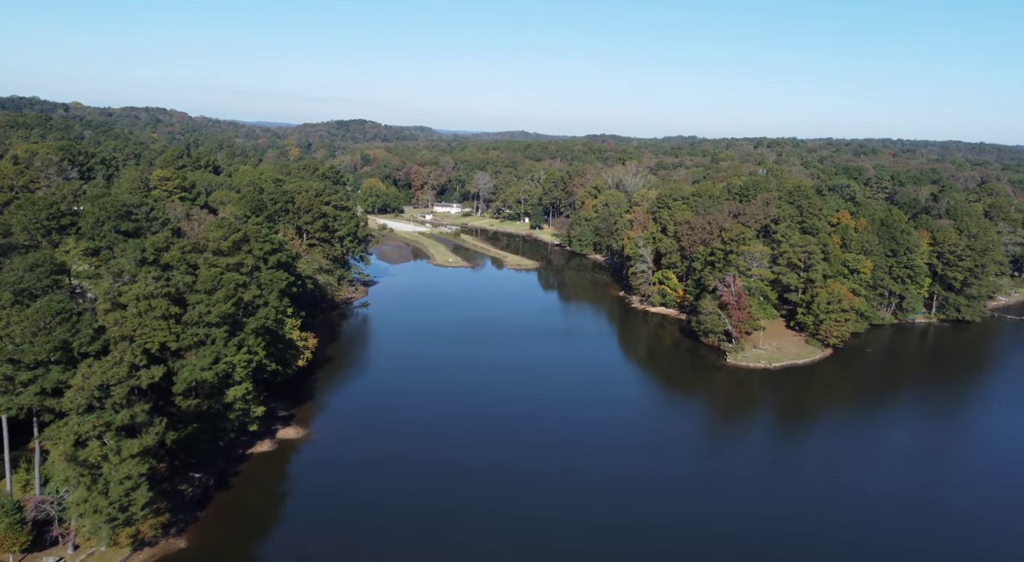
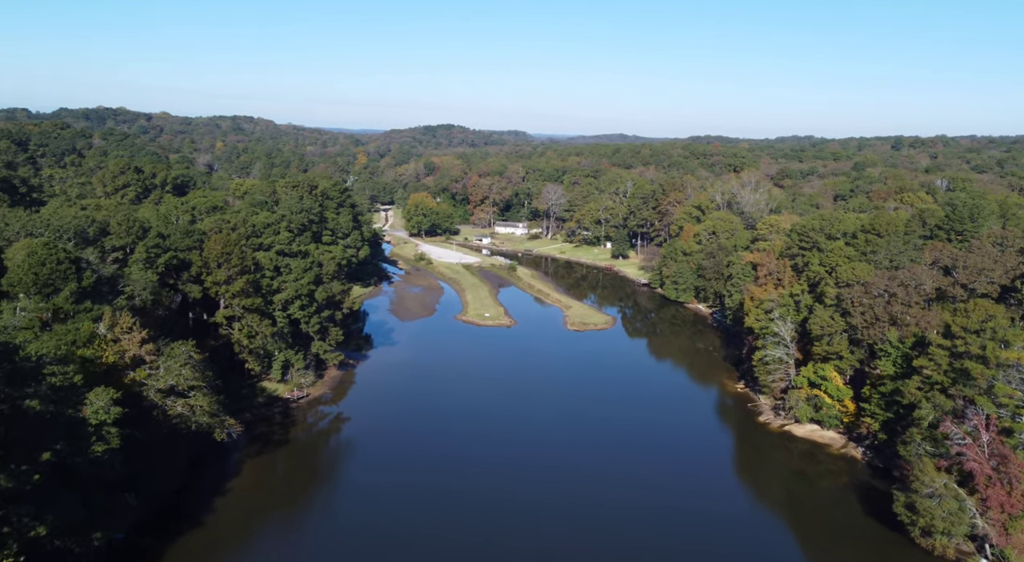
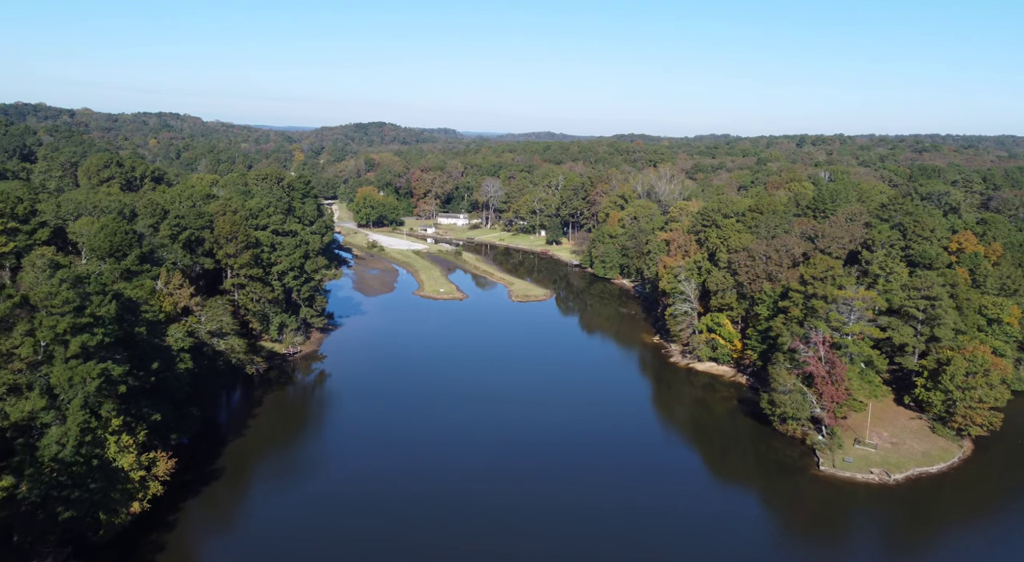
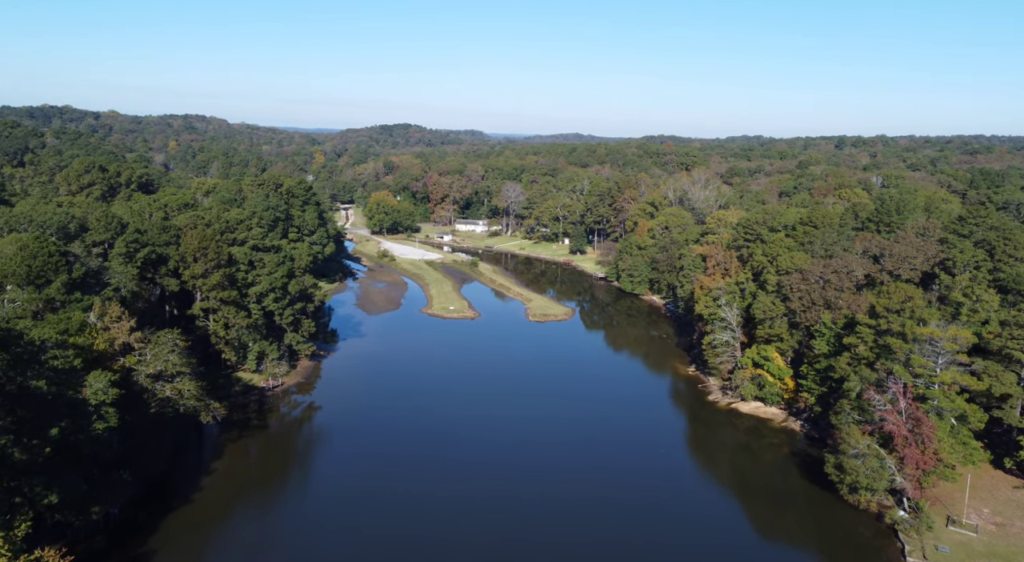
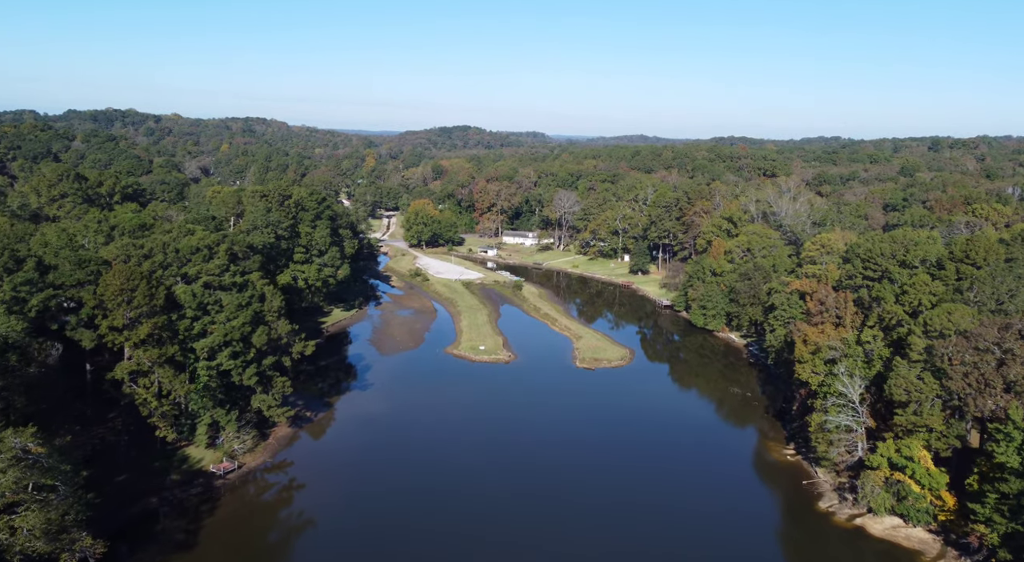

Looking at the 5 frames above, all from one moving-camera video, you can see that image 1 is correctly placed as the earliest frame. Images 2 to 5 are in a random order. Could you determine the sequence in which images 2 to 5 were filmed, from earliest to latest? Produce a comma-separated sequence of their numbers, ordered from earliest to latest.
3, 4, 2, 5
